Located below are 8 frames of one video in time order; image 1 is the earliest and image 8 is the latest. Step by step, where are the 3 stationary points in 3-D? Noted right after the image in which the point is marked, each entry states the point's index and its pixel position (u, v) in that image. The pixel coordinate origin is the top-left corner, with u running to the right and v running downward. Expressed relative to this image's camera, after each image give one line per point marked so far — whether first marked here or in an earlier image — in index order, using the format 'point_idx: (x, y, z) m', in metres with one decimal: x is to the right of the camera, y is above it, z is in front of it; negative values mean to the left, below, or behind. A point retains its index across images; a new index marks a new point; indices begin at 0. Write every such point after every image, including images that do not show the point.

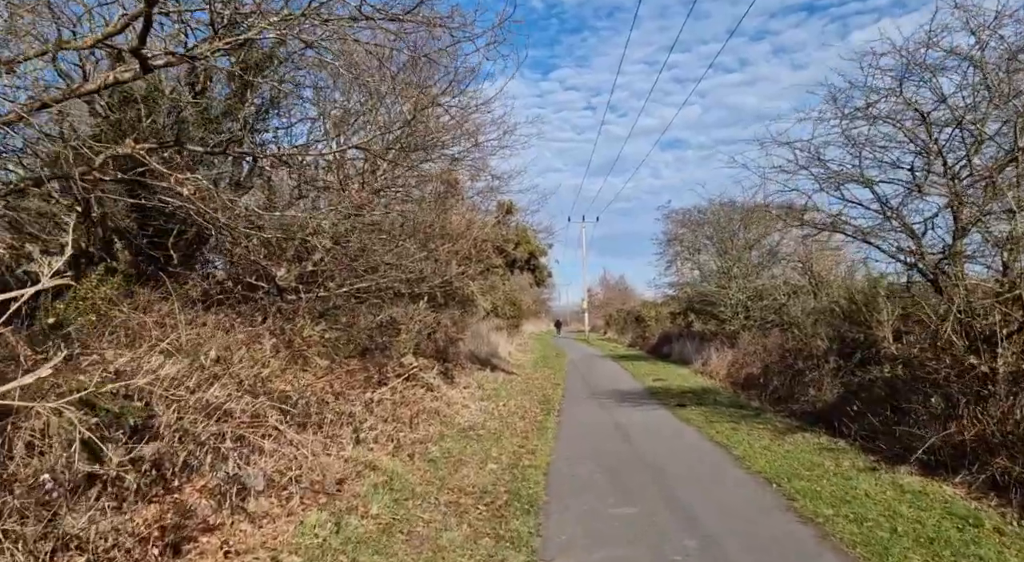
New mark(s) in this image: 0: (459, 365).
0: (-1.3, -2.1, +16.2) m
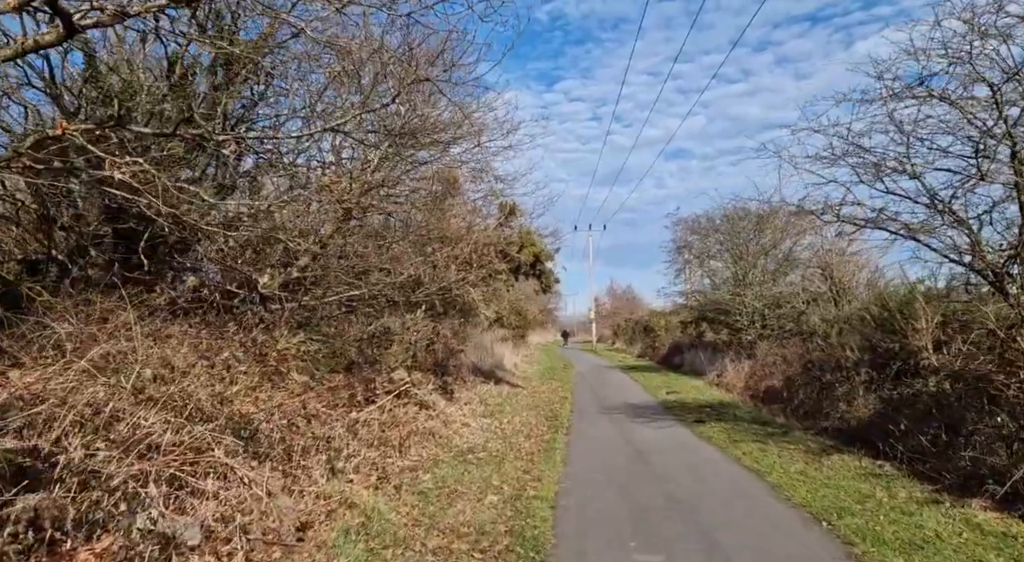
0: (-1.2, -2.3, +15.2) m
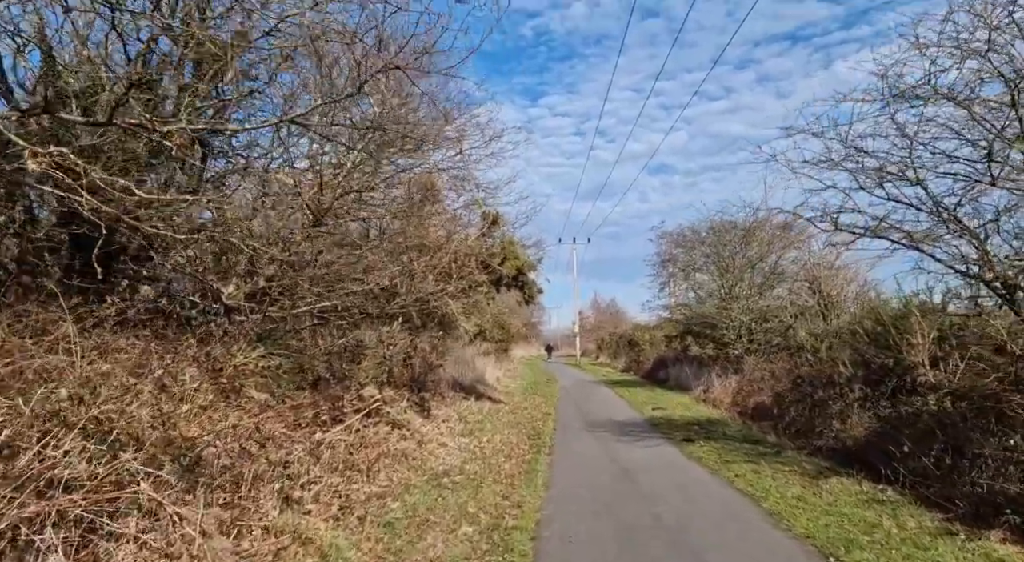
0: (-1.6, -2.5, +14.5) m
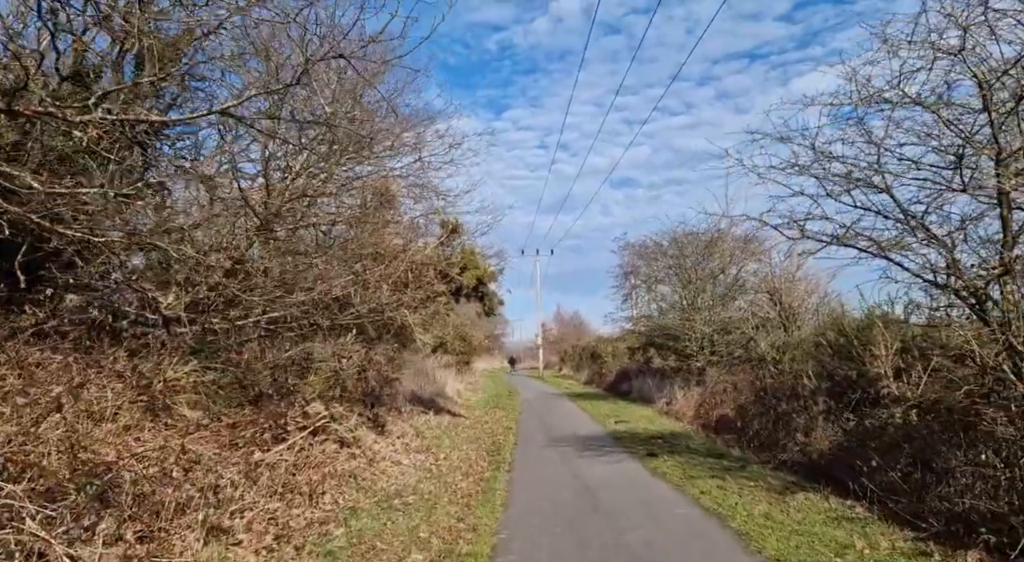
0: (-2.5, -2.7, +14.0) m
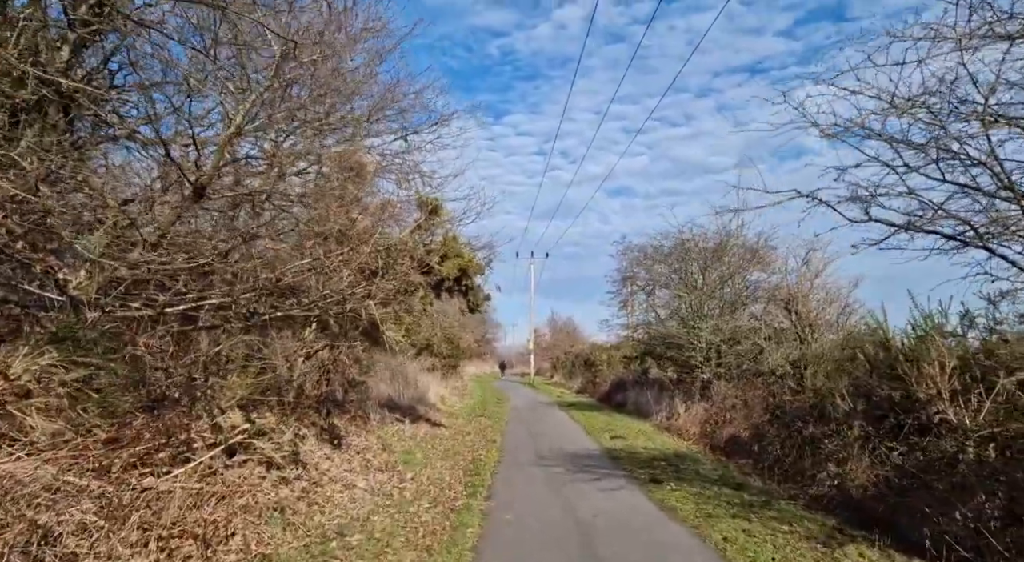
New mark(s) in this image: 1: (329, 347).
0: (-2.8, -2.6, +12.2) m
1: (-3.0, -1.1, +10.6) m
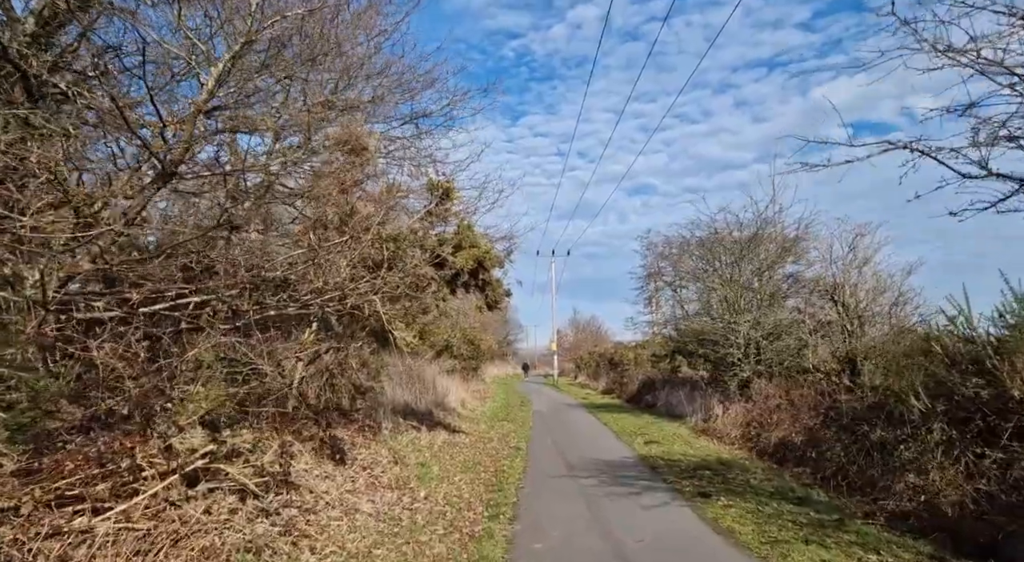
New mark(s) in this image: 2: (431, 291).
0: (-2.4, -2.5, +11.1) m
1: (-2.6, -1.0, +9.6) m
2: (-1.4, -0.1, +11.0) m
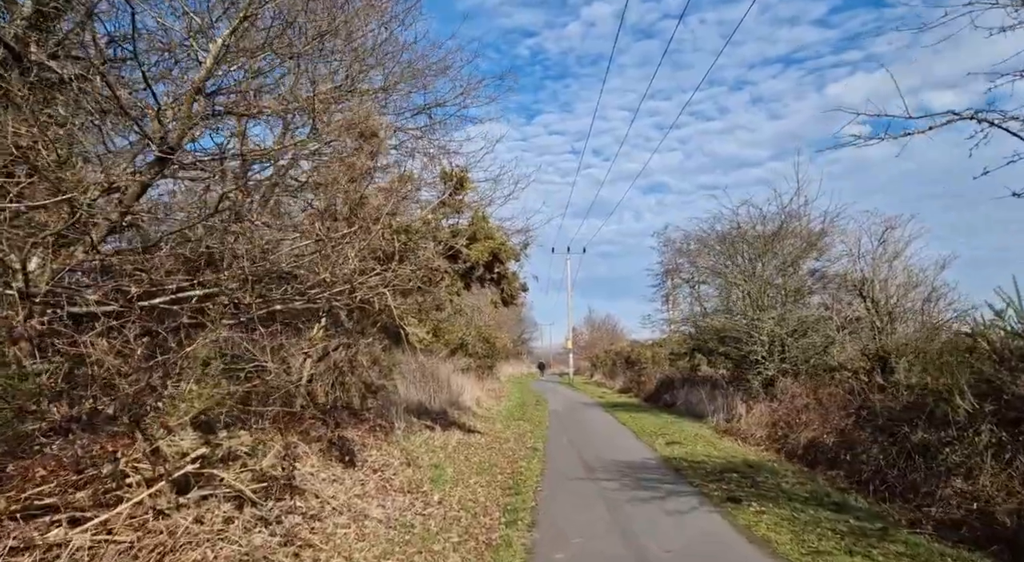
0: (-2.1, -2.4, +10.8) m
1: (-2.4, -0.9, +9.2) m
2: (-1.1, -0.1, +10.6) m
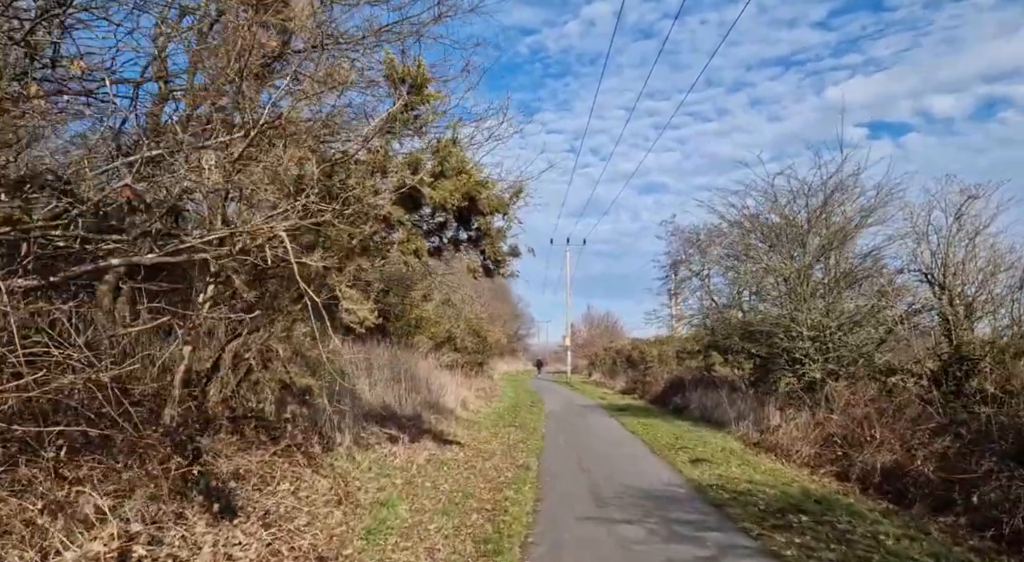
0: (-2.3, -1.9, +7.8) m
1: (-2.6, -0.5, +6.2) m
2: (-1.3, +0.4, +7.6) m
